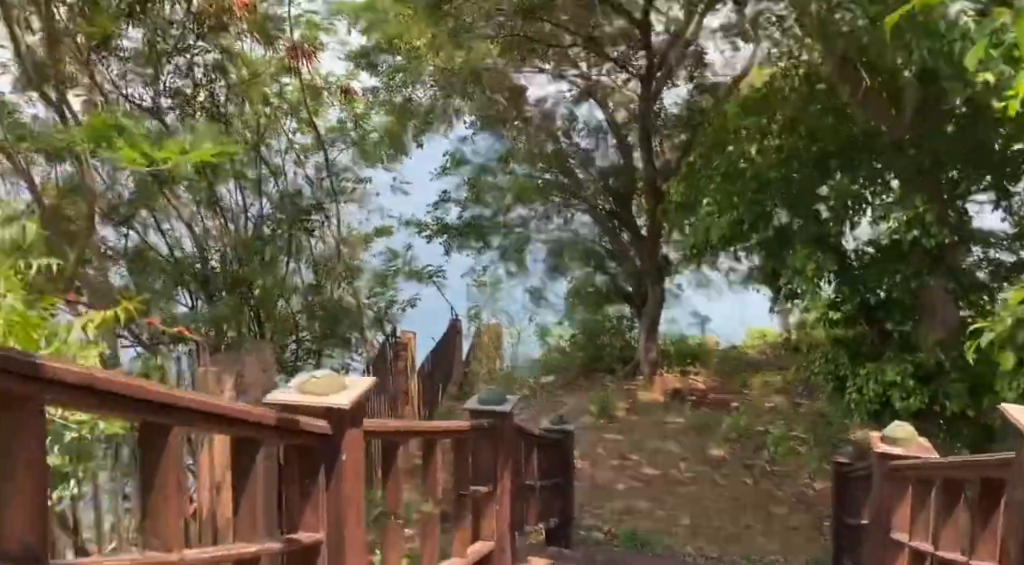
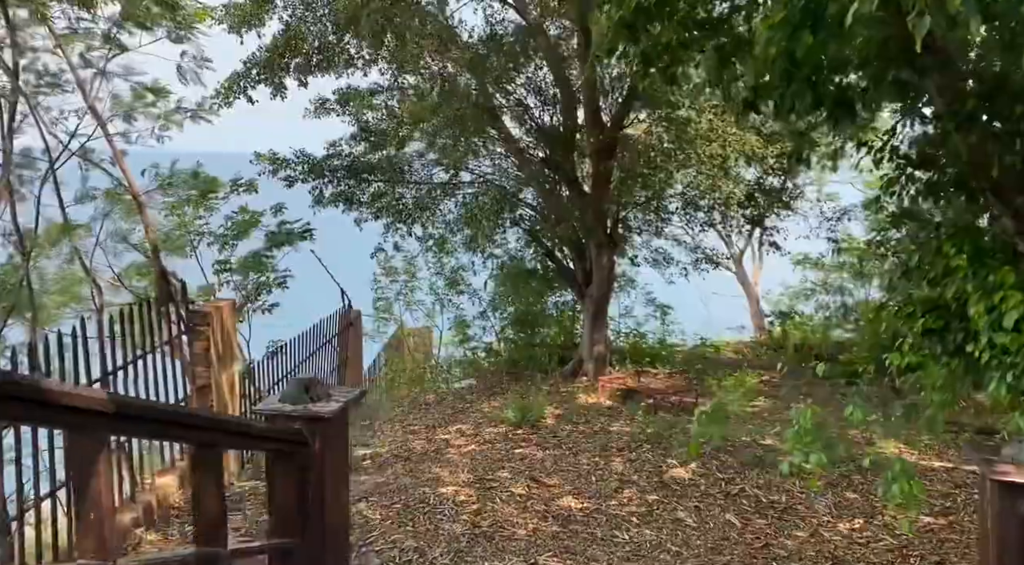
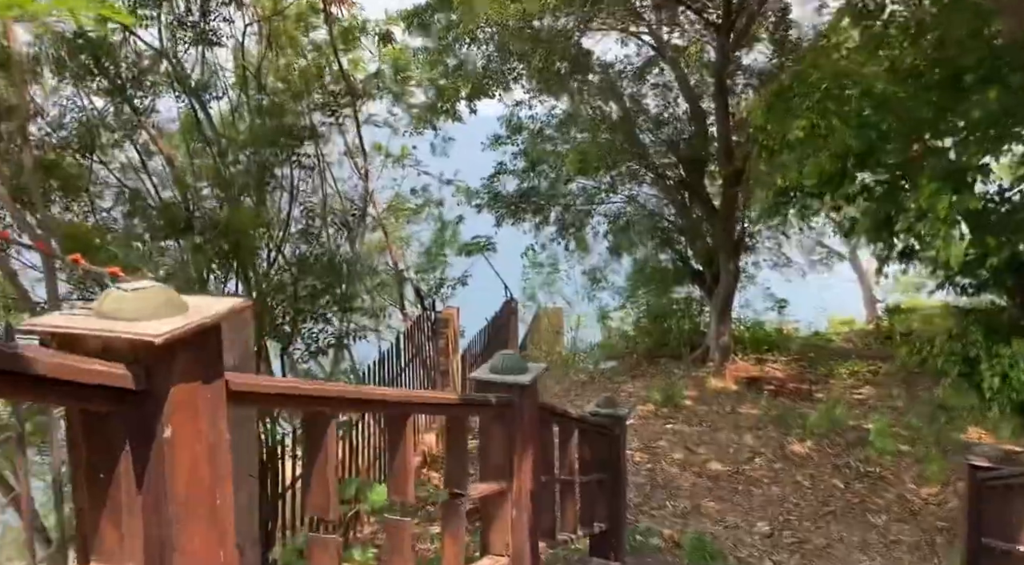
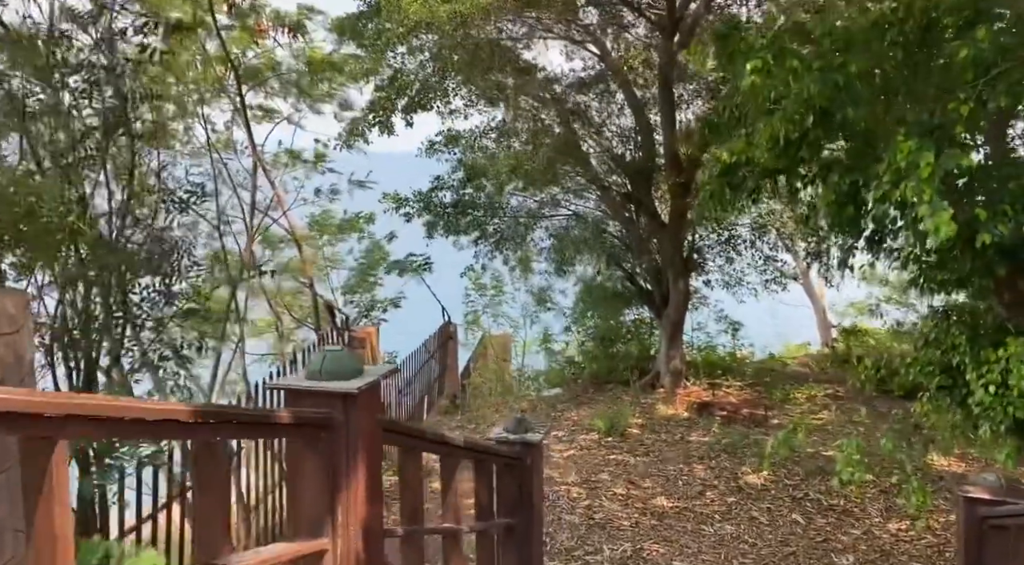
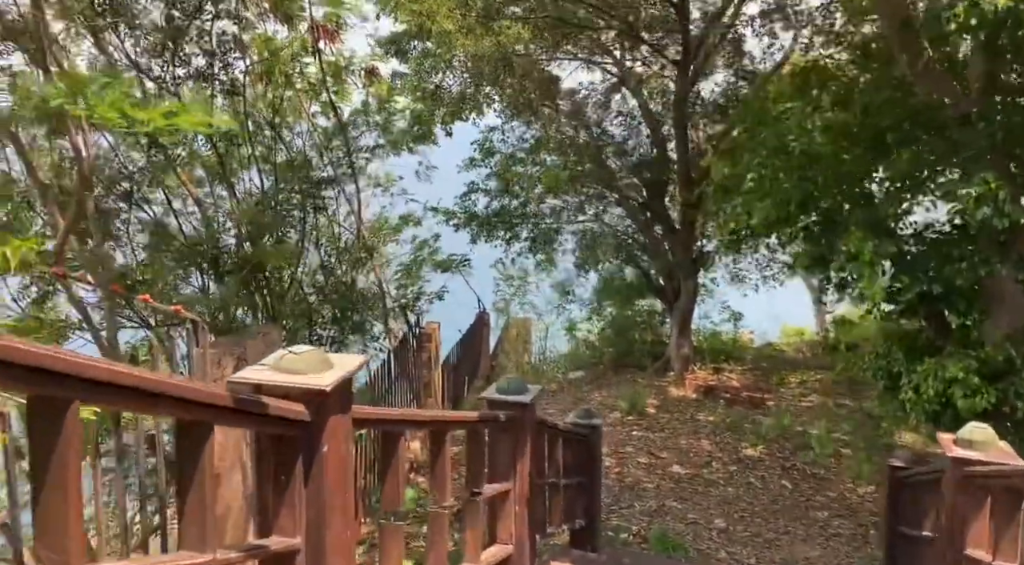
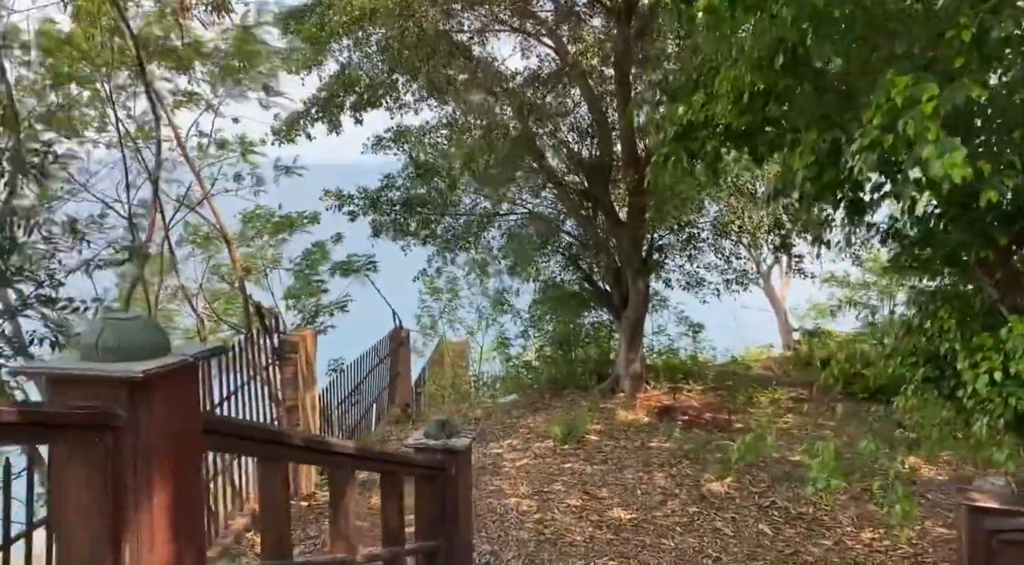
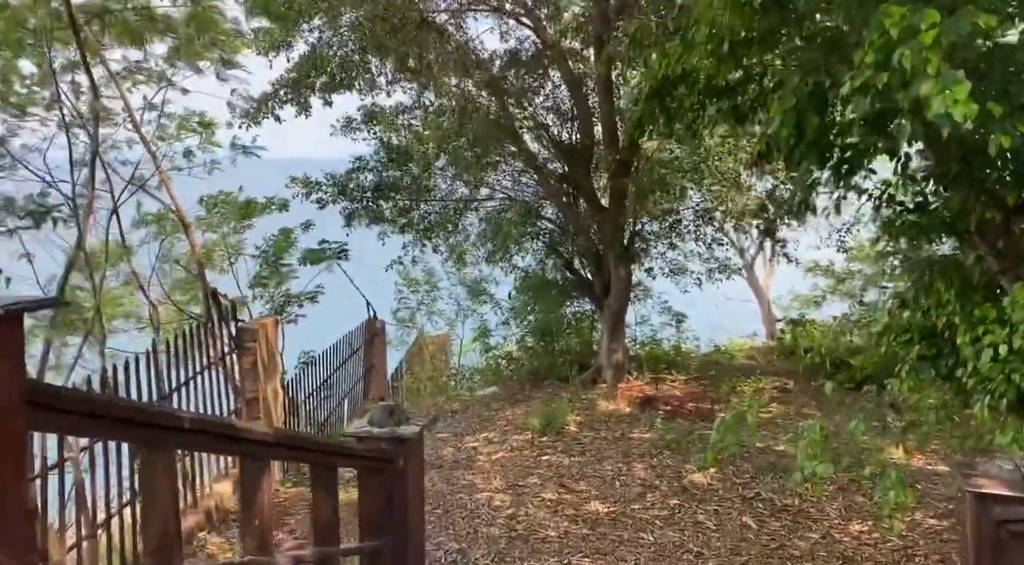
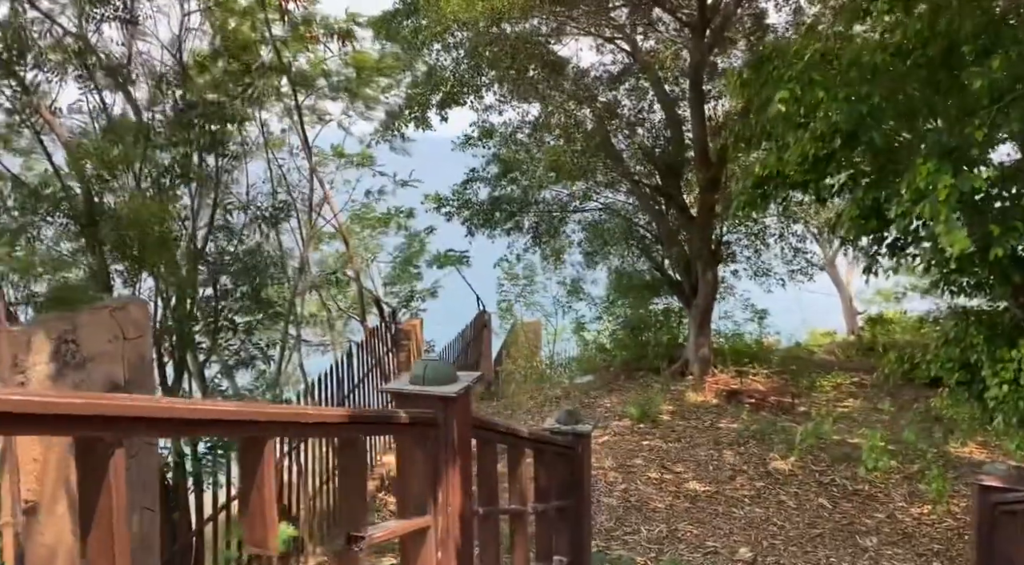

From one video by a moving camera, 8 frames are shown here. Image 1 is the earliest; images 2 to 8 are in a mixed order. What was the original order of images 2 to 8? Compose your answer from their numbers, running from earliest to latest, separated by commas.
5, 3, 8, 4, 6, 7, 2
